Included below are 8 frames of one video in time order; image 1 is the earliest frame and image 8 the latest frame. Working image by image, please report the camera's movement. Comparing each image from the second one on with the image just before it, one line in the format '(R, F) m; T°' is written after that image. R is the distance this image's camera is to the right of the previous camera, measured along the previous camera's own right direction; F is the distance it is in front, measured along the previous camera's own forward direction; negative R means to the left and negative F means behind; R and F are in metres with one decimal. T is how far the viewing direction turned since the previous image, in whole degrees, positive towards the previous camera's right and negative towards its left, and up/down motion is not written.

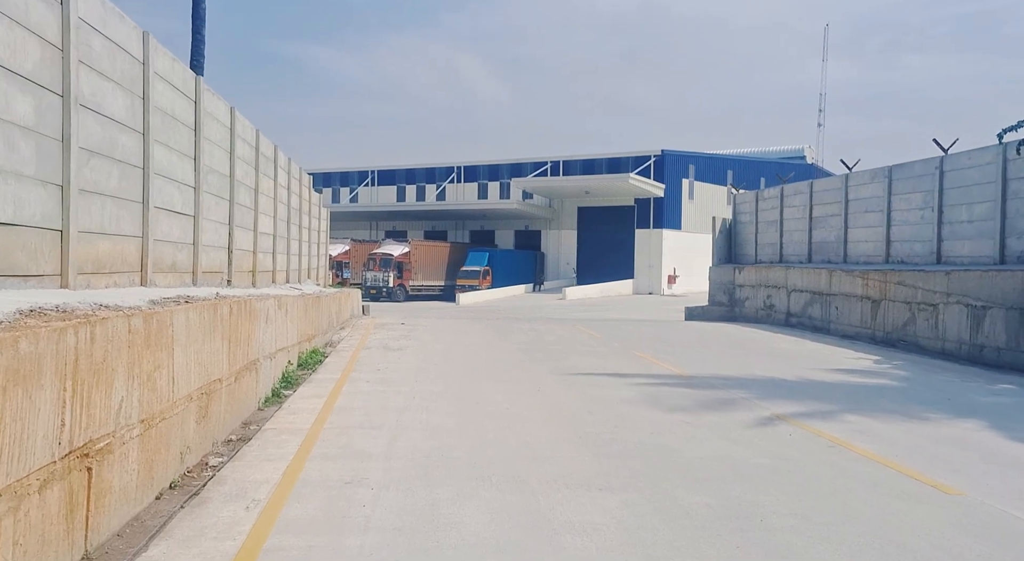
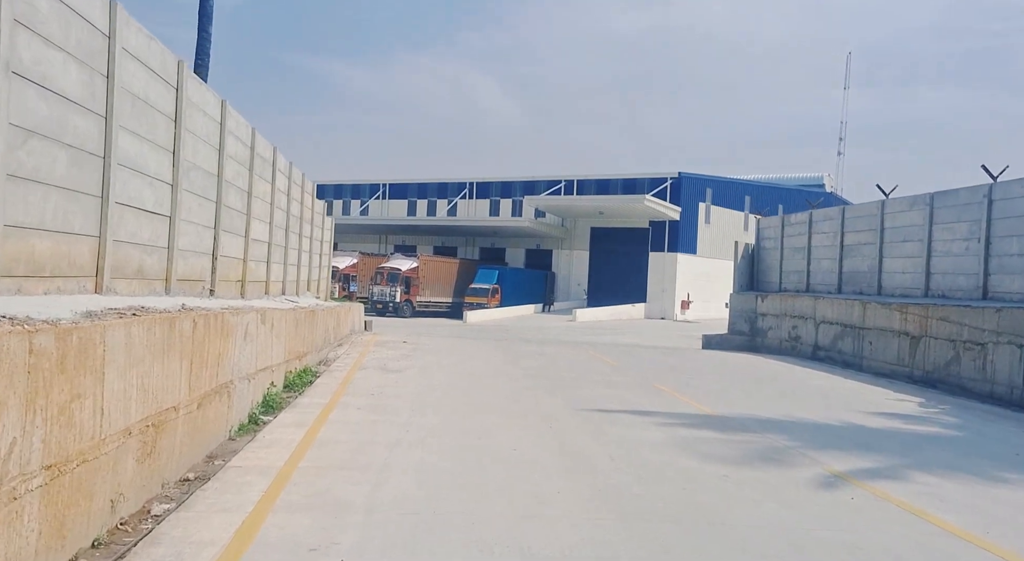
(0.0, +1.3) m; -1°
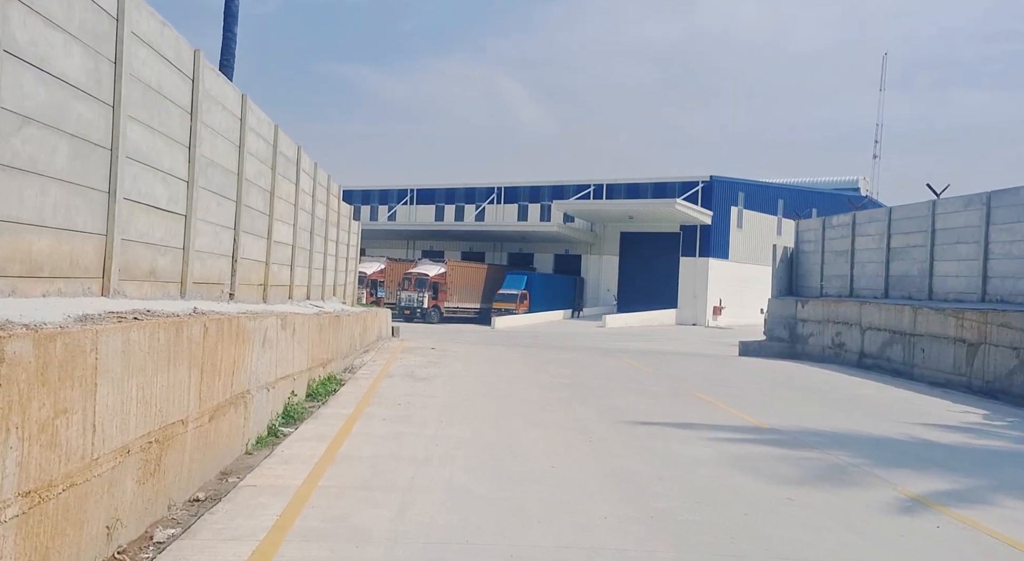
(-0.1, +0.7) m; -2°
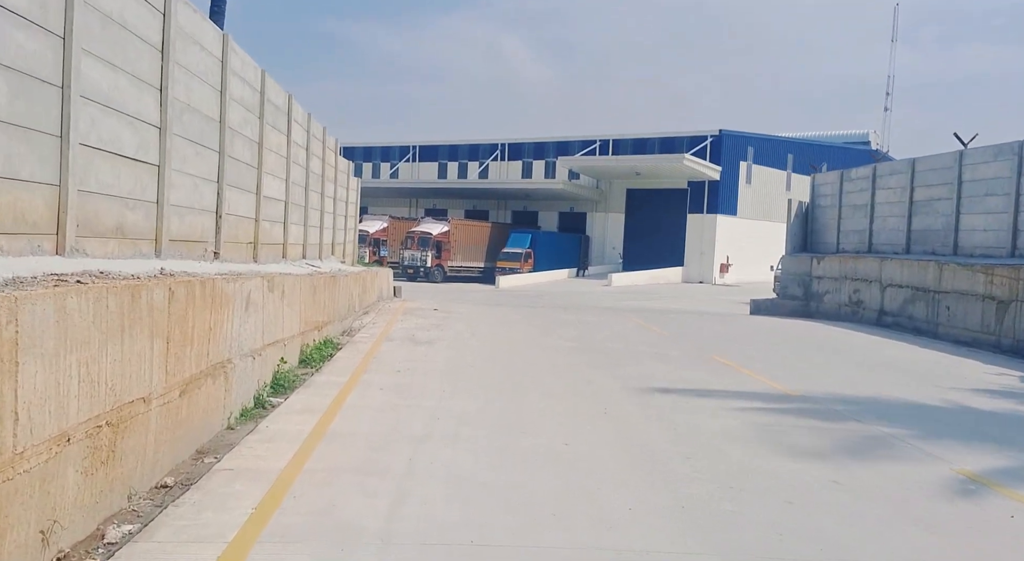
(0.0, +0.9) m; 0°
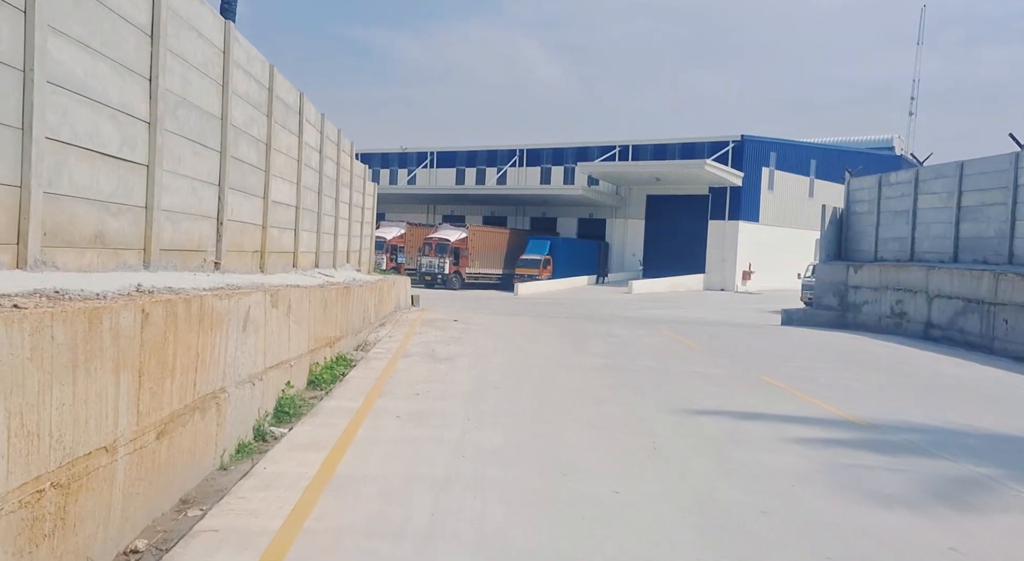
(-0.2, +1.1) m; -1°
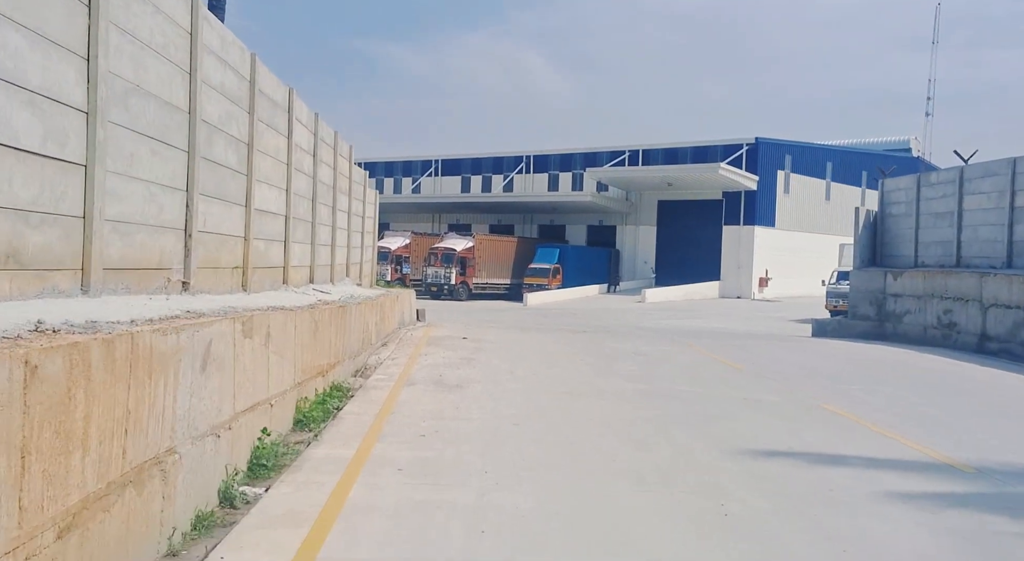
(-0.2, +1.5) m; -1°
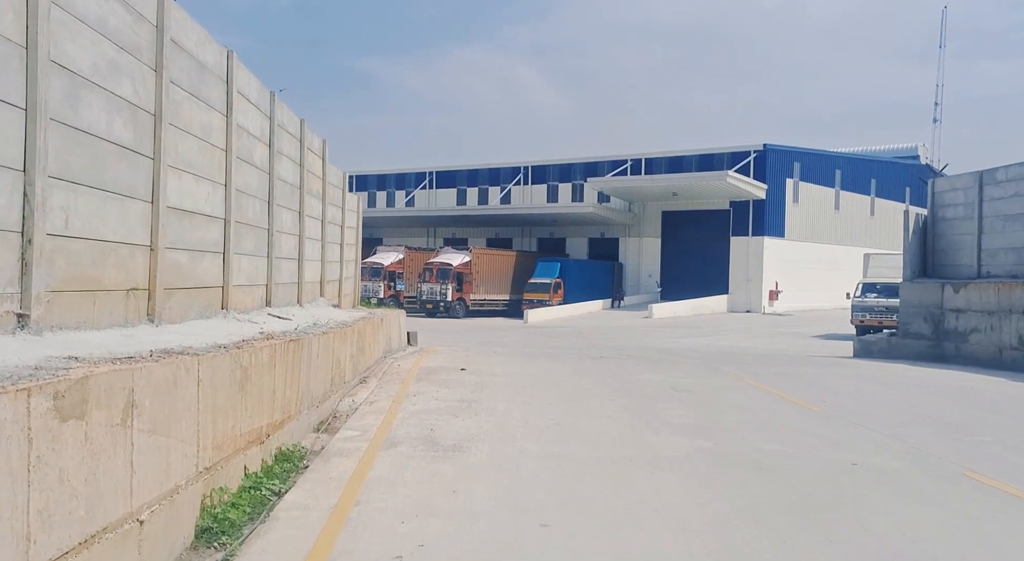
(-0.2, +3.0) m; 0°
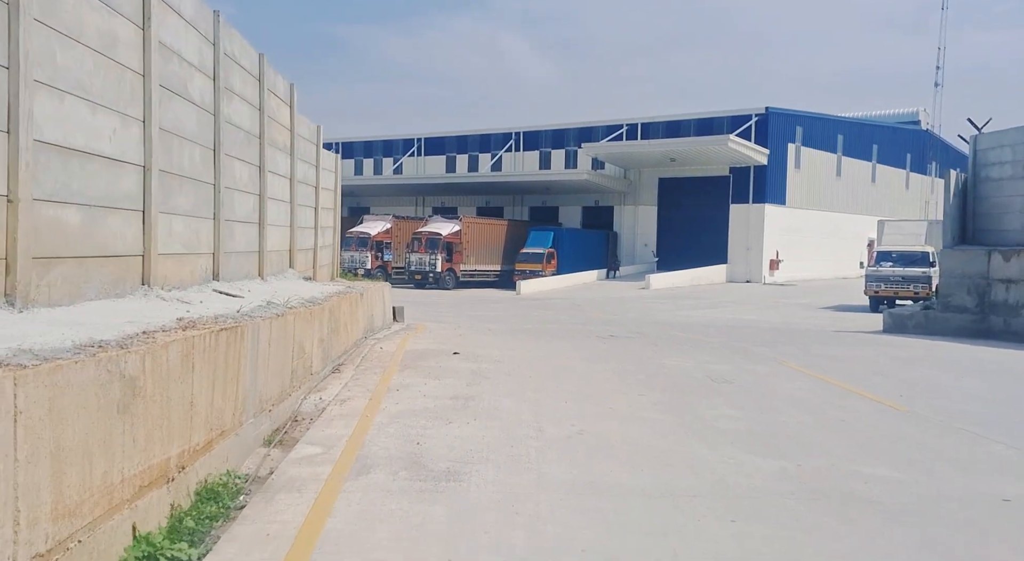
(-0.2, +2.2) m; +1°
